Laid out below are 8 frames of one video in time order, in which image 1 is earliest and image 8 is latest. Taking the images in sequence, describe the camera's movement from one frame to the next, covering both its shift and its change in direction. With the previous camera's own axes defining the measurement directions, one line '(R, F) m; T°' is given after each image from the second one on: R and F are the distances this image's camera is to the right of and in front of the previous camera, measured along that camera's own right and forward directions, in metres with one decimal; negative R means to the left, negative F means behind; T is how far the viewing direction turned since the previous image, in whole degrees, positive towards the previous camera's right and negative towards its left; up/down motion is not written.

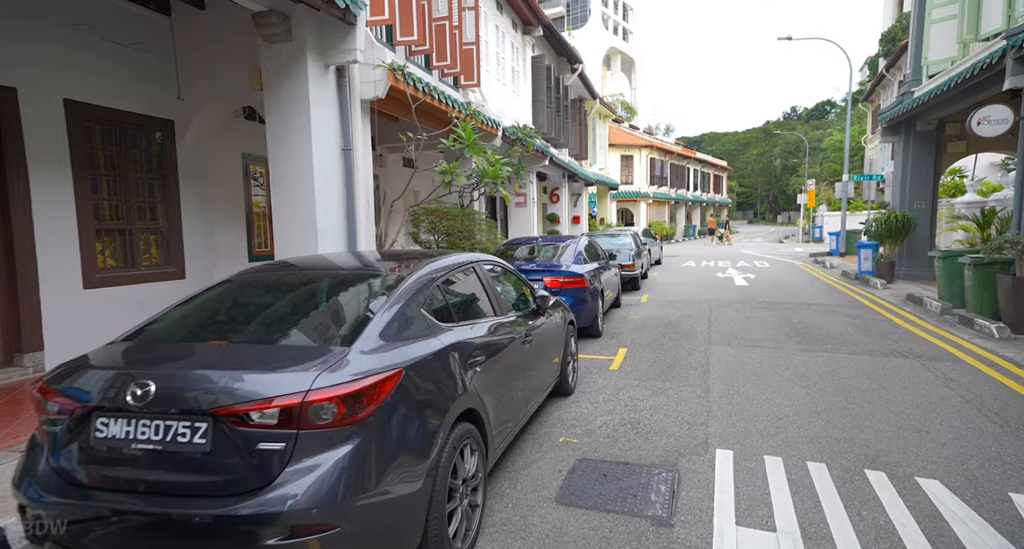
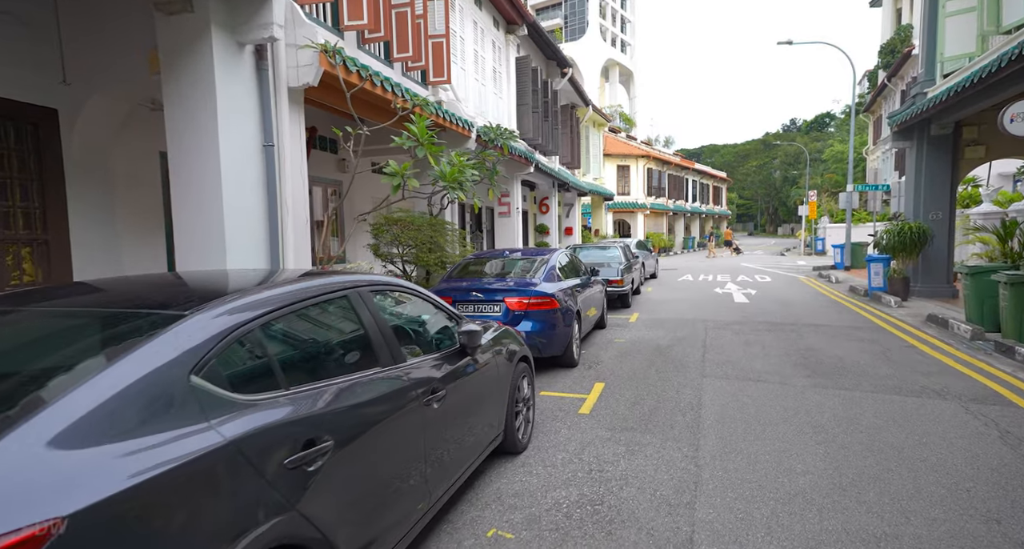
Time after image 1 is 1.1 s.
(+0.5, +1.2) m; 0°
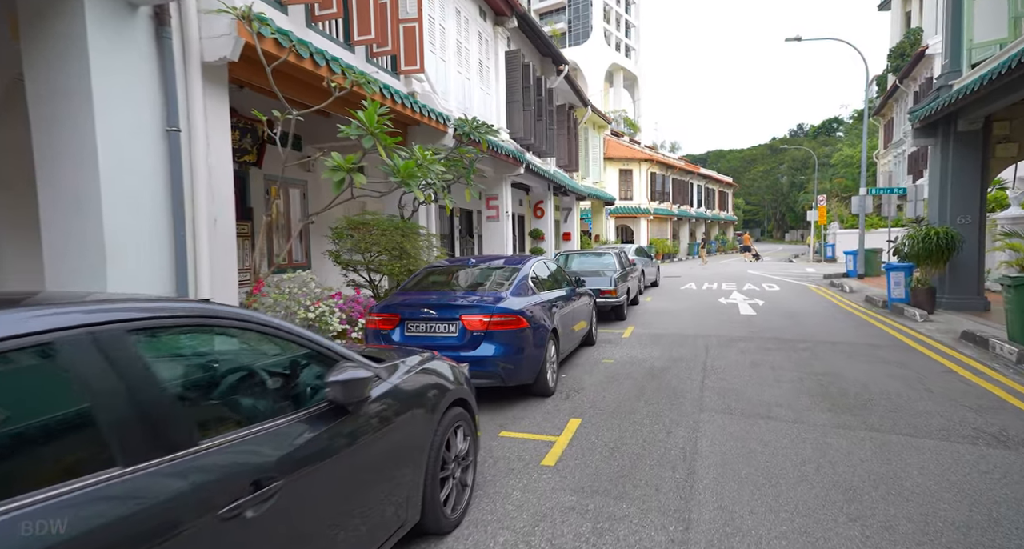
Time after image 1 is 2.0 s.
(+0.4, +1.1) m; -1°
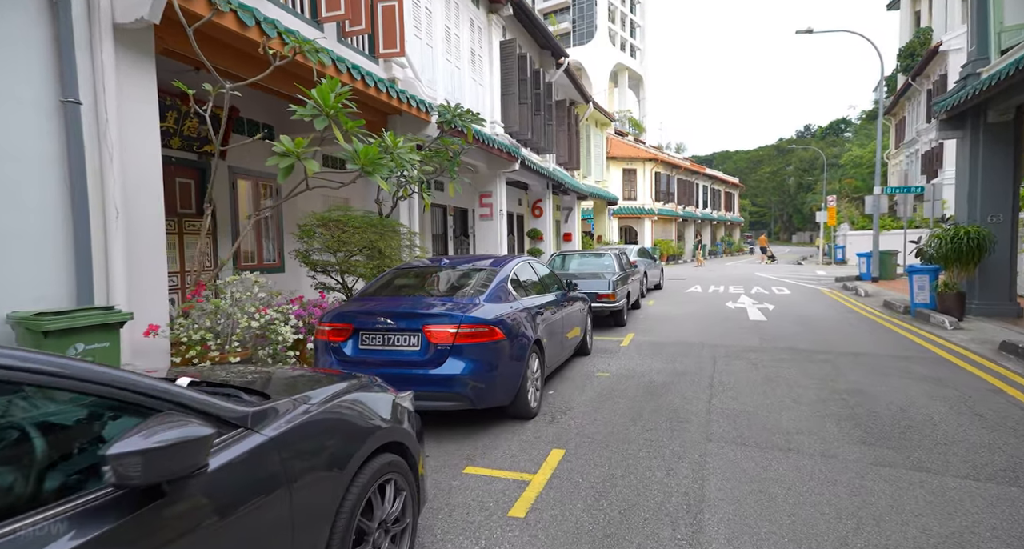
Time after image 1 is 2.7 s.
(+0.3, +0.8) m; 0°
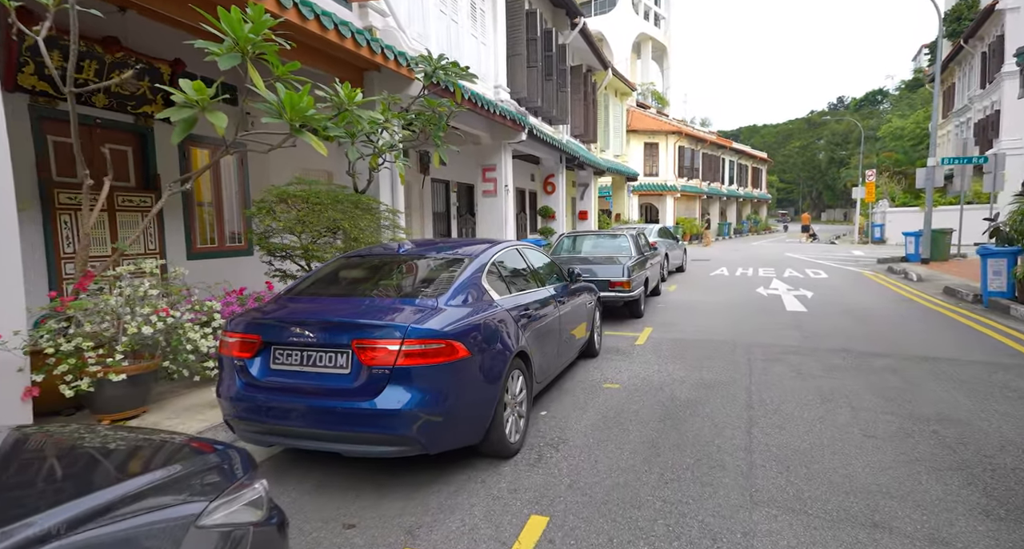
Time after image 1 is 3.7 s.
(+0.3, +1.3) m; -2°
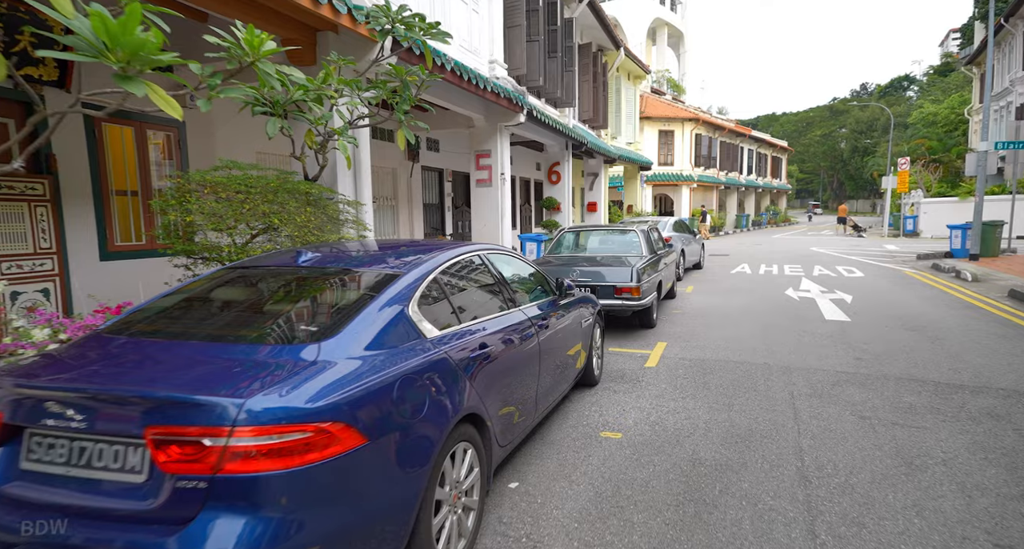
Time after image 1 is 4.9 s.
(+0.3, +1.4) m; -1°
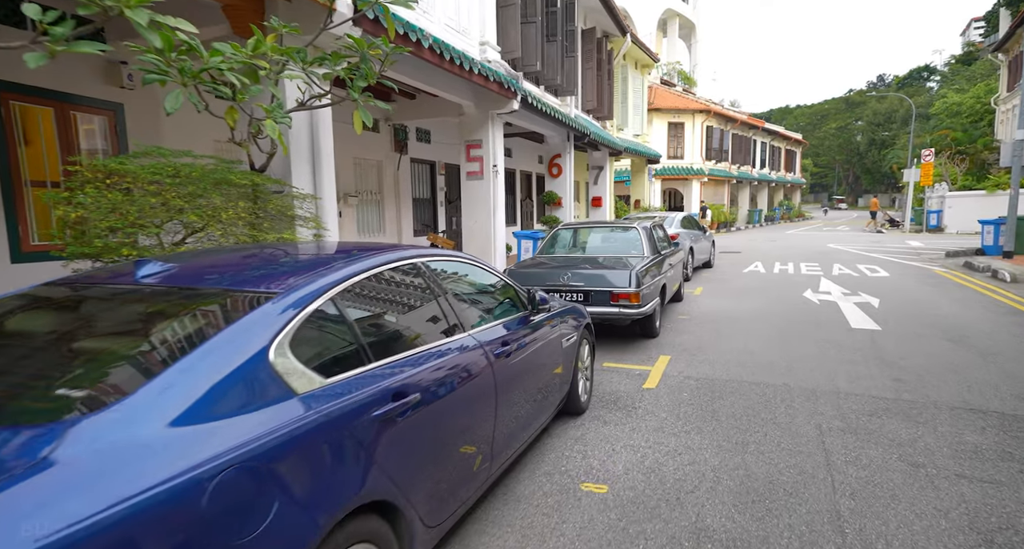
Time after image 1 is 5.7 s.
(+0.3, +0.9) m; -1°
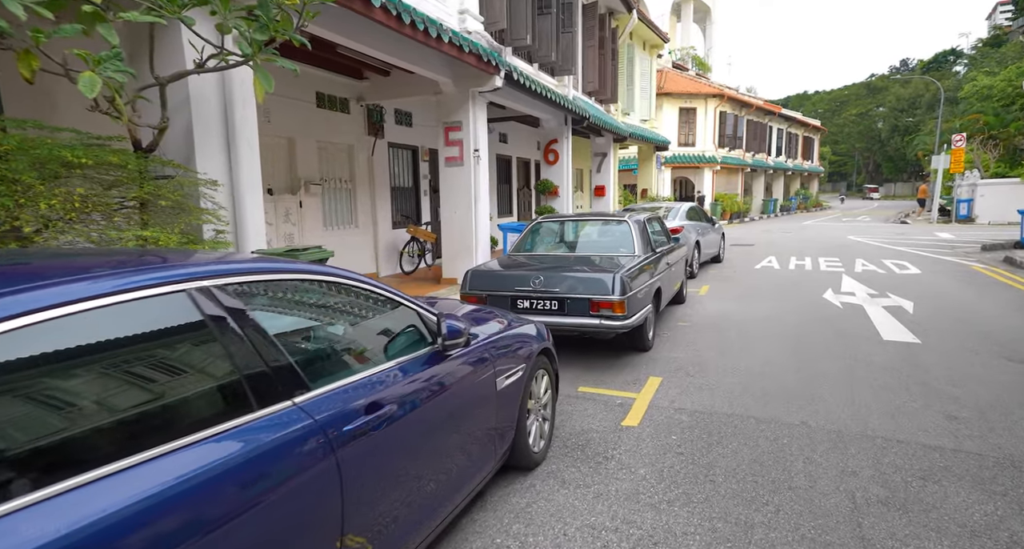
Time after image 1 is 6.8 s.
(+0.5, +1.1) m; -1°
